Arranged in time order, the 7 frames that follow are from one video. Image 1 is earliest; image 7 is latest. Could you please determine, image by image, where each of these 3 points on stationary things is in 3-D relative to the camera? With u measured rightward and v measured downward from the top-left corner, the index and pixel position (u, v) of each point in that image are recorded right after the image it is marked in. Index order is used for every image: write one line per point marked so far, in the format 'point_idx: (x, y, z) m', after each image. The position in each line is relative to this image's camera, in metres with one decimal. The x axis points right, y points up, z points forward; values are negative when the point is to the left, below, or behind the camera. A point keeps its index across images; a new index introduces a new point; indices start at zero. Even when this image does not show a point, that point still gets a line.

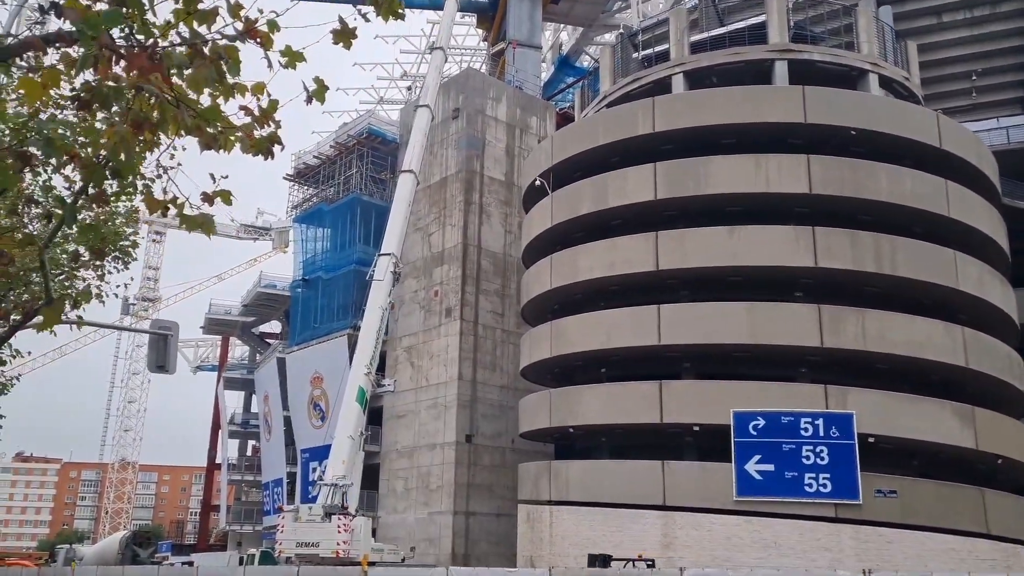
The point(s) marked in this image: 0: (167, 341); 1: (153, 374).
0: (-7.0, -1.1, +17.5) m
1: (-7.0, -1.7, +17.0) m
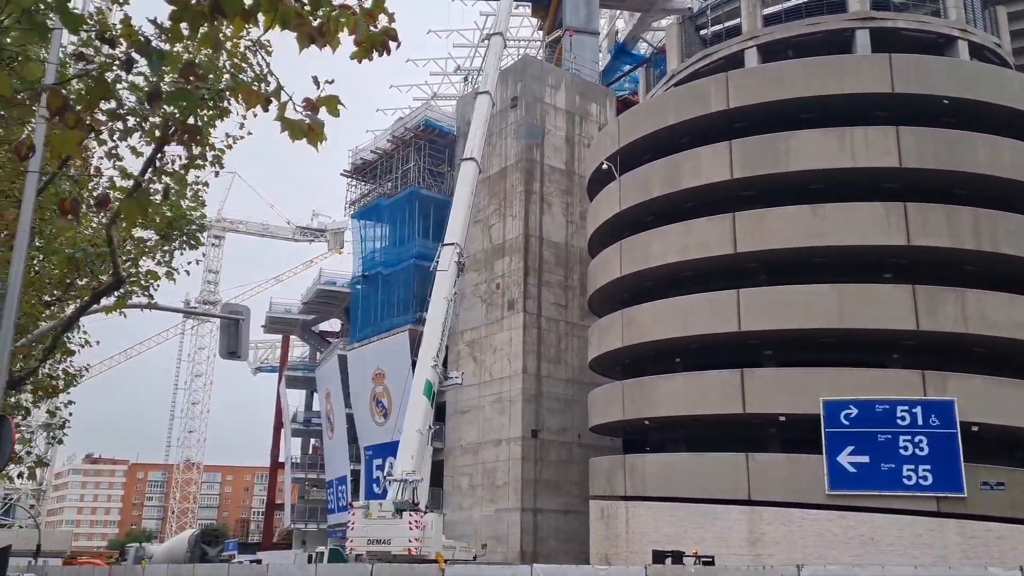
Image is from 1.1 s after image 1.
0: (-5.2, -0.7, +16.6) m
1: (-5.3, -1.3, +16.1) m
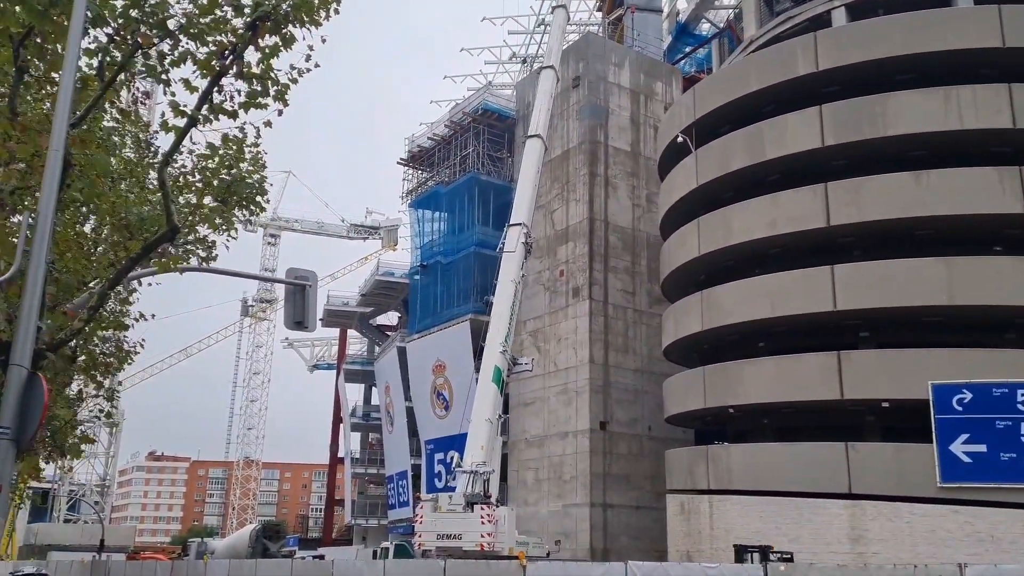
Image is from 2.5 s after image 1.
0: (-3.6, -0.1, +14.9) m
1: (-3.7, -0.7, +14.4) m
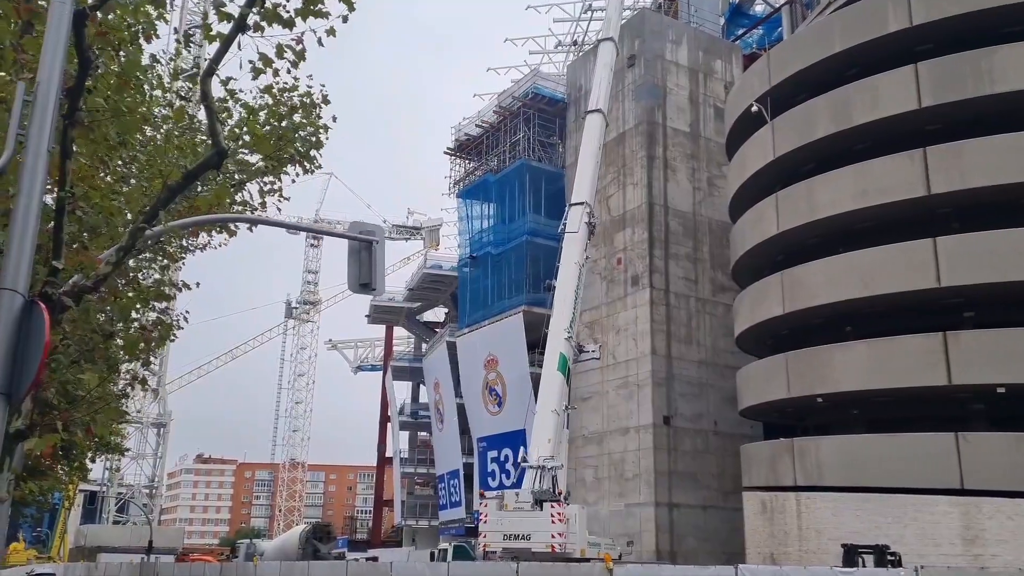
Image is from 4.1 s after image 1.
0: (-2.1, +0.5, +12.7) m
1: (-2.2, -0.1, +12.3) m
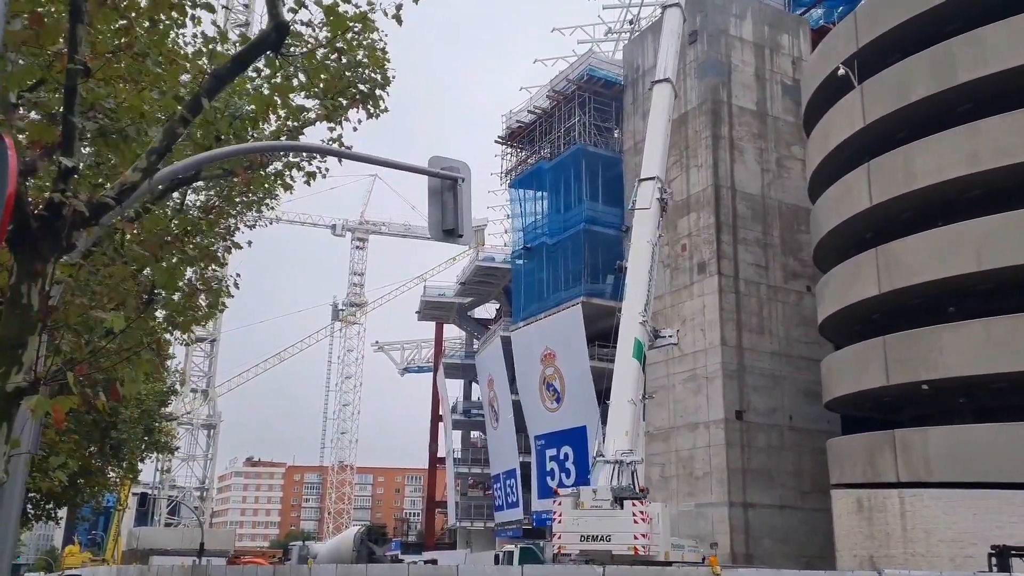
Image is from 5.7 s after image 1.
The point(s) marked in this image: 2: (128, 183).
0: (-0.7, +1.2, +10.6) m
1: (-0.8, +0.6, +10.2) m
2: (-3.1, +0.8, +7.1) m
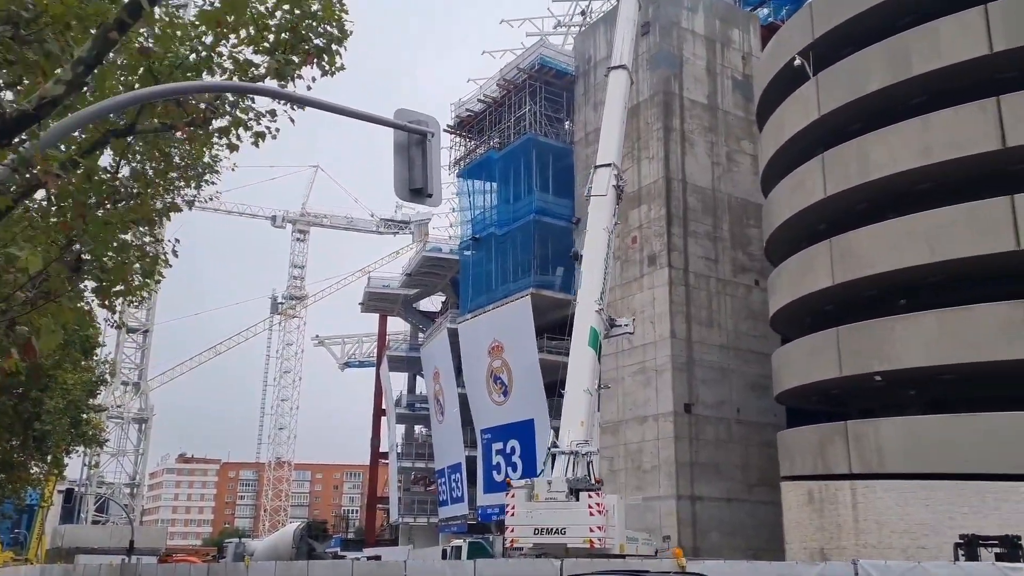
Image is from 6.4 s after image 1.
0: (-1.0, +1.6, +9.7) m
1: (-1.1, +0.9, +9.3) m
2: (-3.2, +1.2, +6.0) m
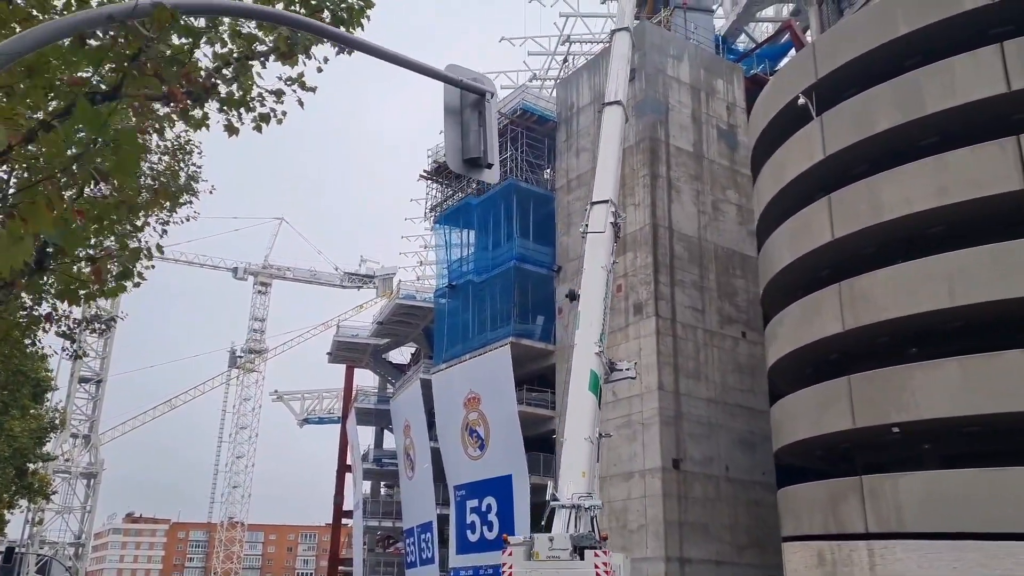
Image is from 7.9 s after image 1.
0: (-0.3, +1.6, +8.0) m
1: (-0.4, +1.0, +7.5) m
2: (-2.4, +1.5, +4.2) m
